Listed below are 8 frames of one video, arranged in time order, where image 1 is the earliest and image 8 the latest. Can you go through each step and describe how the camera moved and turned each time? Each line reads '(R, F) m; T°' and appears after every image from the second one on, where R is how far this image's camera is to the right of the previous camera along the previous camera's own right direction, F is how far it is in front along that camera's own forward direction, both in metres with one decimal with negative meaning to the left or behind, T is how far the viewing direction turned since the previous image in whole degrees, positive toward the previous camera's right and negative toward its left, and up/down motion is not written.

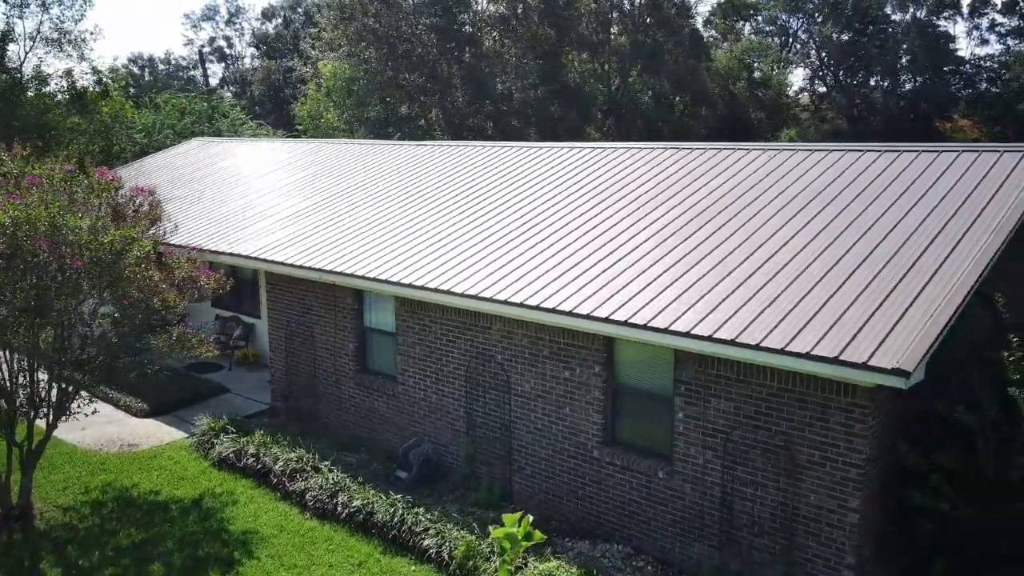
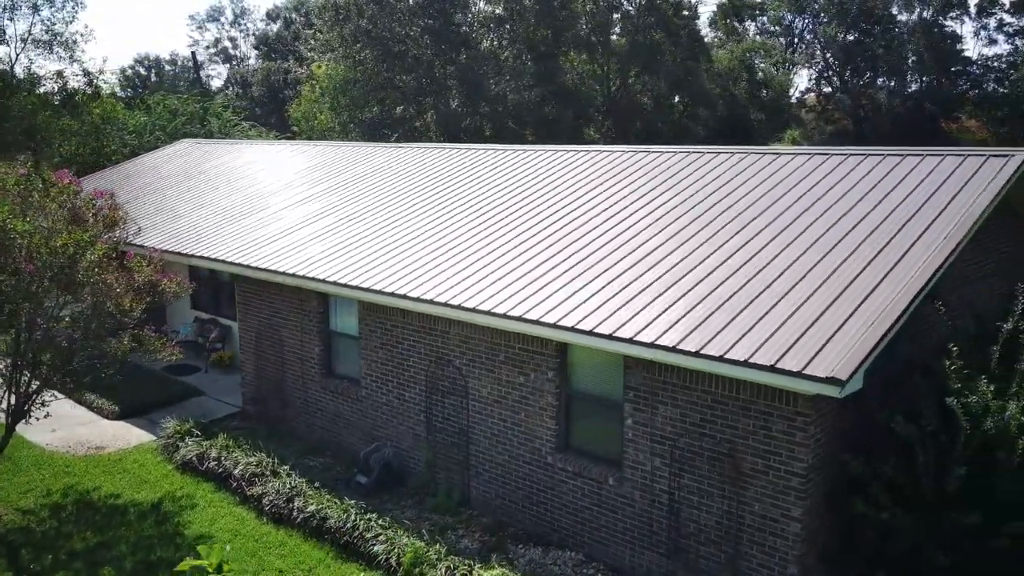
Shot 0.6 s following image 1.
(+0.6, +0.1) m; -1°
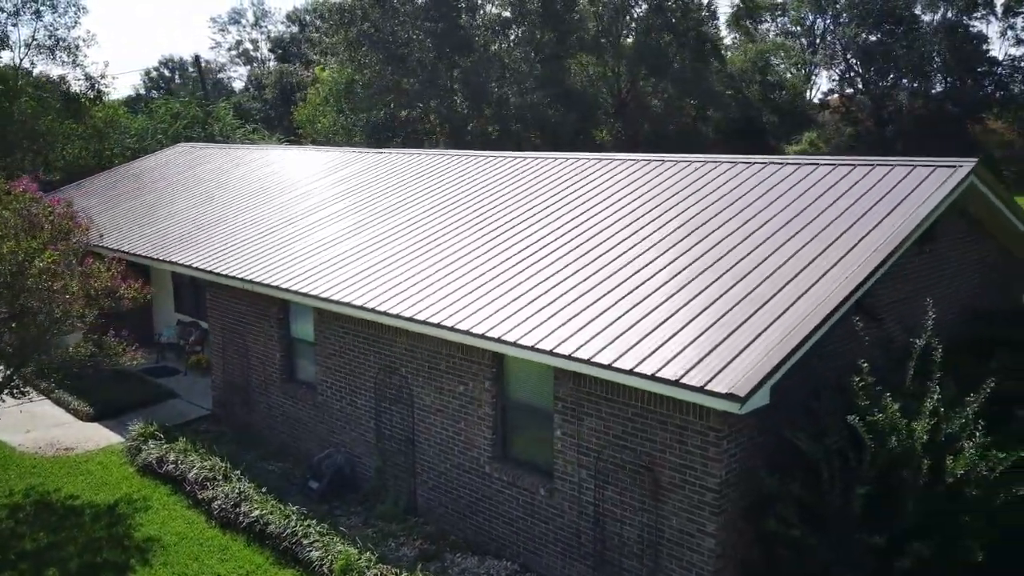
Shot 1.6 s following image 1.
(+0.9, 0.0) m; -2°
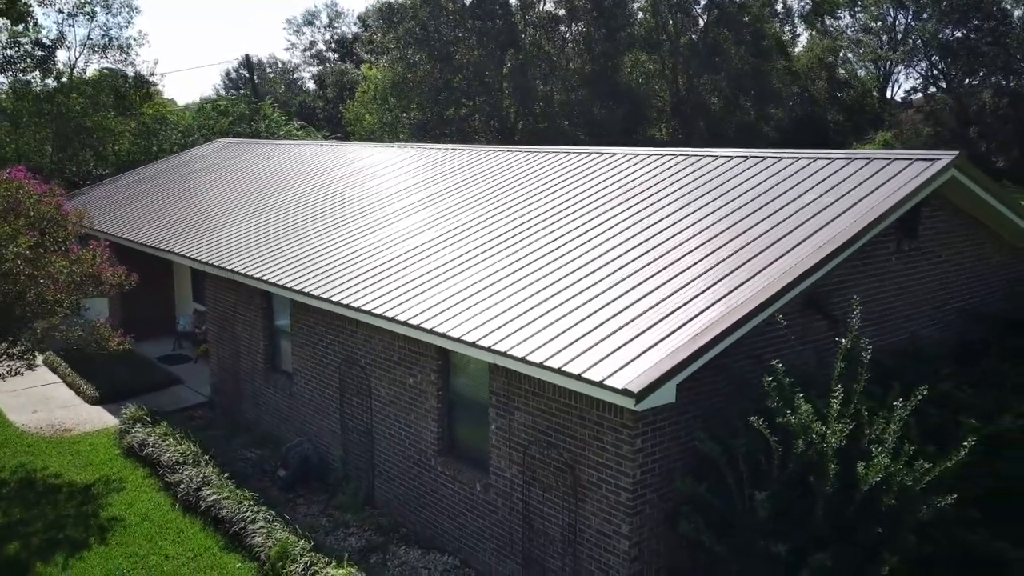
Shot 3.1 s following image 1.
(+1.3, +0.2) m; -5°
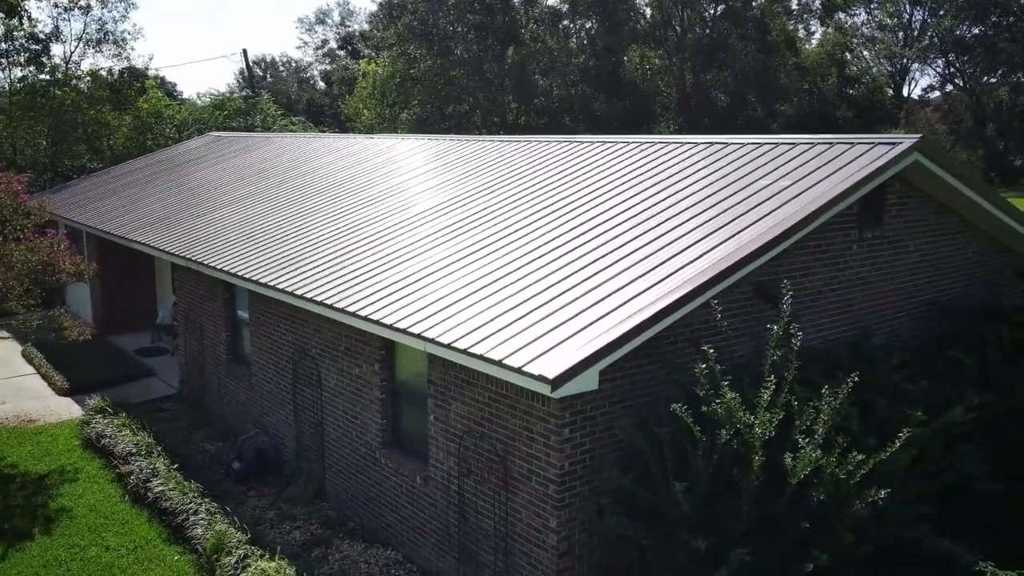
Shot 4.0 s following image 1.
(+0.7, +0.3) m; -1°
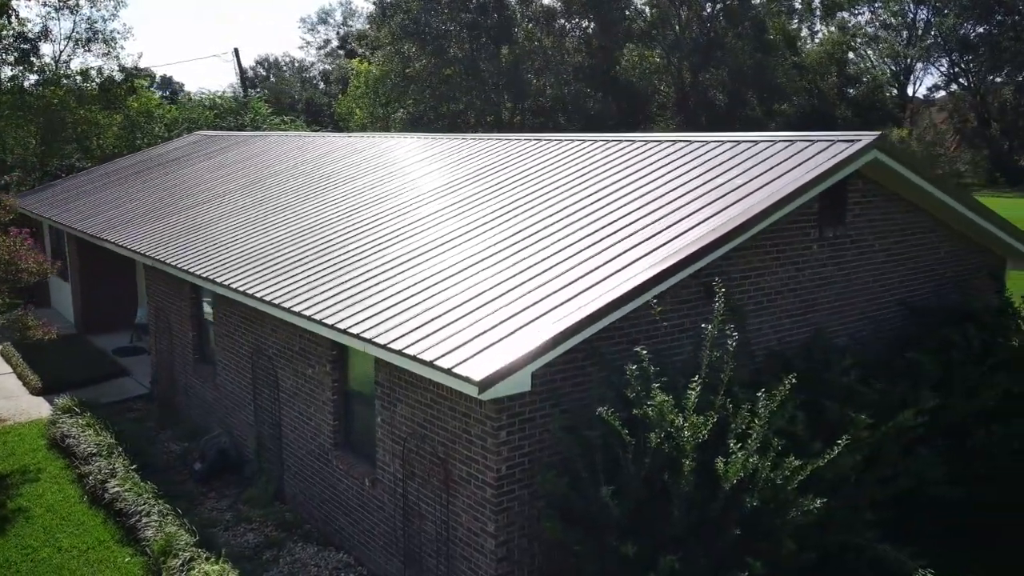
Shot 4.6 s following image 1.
(+0.5, +0.1) m; -1°
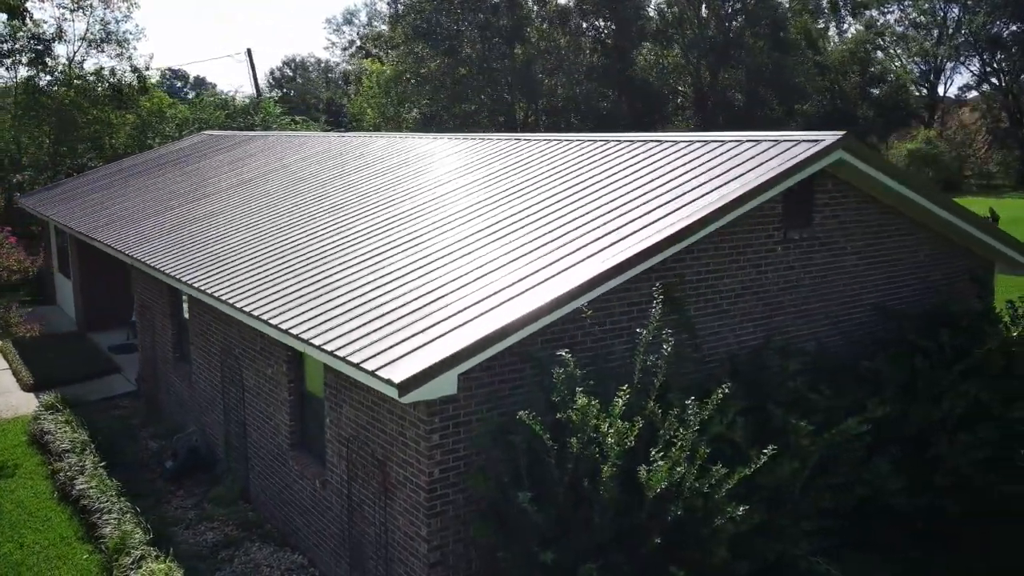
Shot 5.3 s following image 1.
(+0.7, +0.1) m; -2°
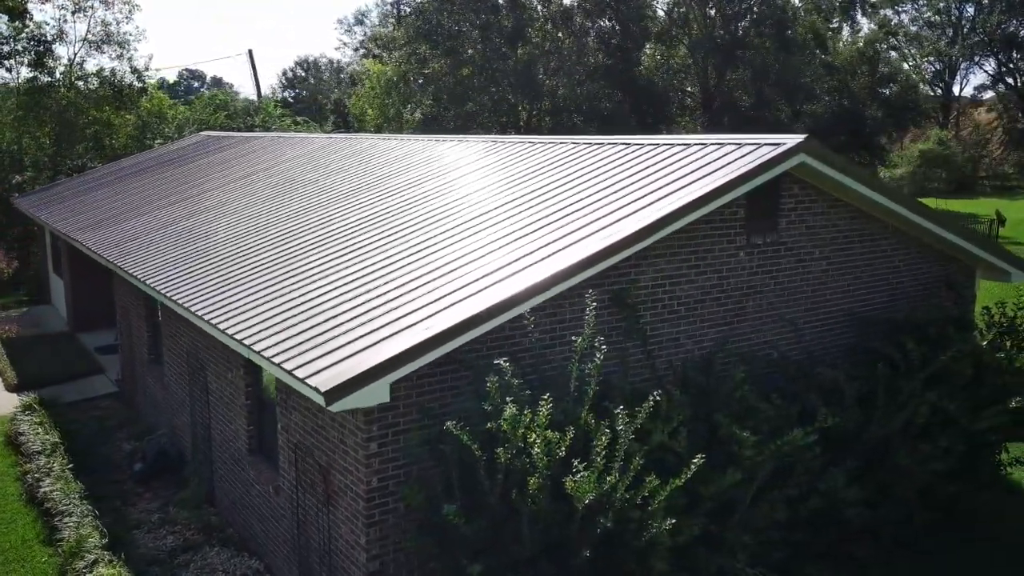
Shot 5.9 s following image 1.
(+0.5, +0.1) m; -1°
